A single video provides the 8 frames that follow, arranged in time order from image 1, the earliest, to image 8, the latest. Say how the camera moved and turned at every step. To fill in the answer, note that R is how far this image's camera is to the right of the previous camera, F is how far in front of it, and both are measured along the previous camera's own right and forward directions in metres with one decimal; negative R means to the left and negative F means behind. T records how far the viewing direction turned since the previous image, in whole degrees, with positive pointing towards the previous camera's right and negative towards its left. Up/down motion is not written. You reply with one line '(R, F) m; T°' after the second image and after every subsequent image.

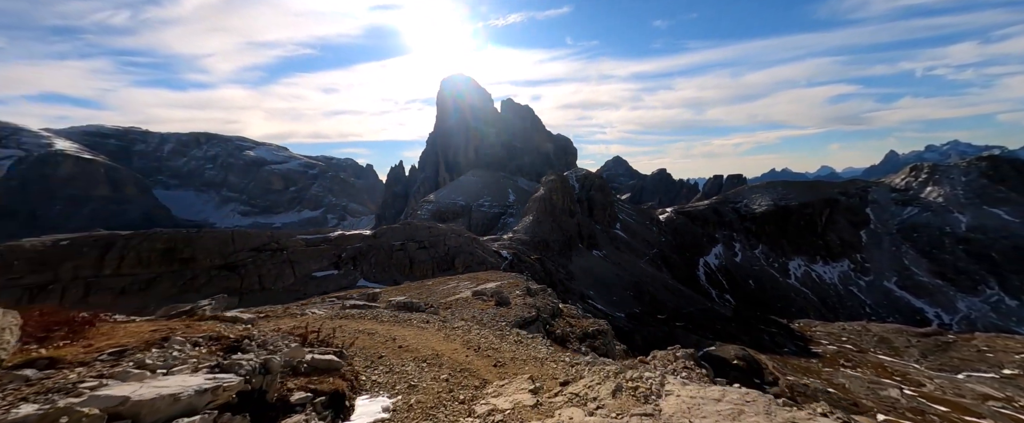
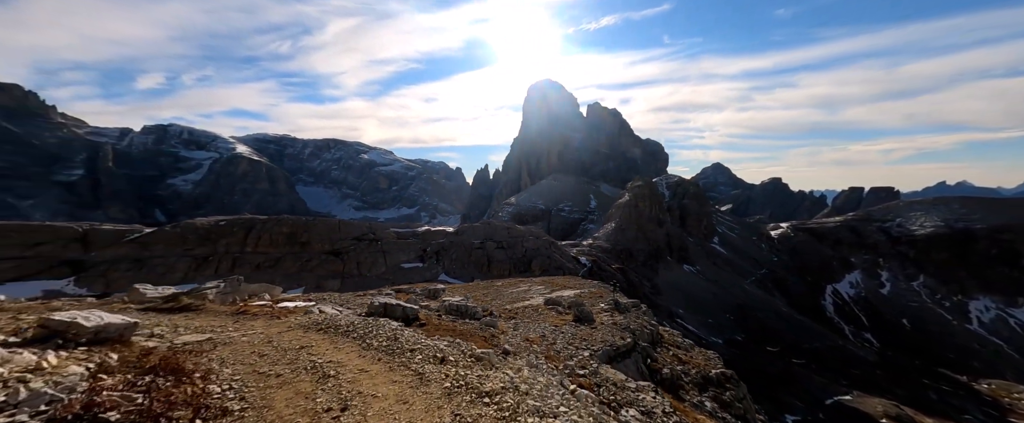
(-0.3, +3.9) m; -12°
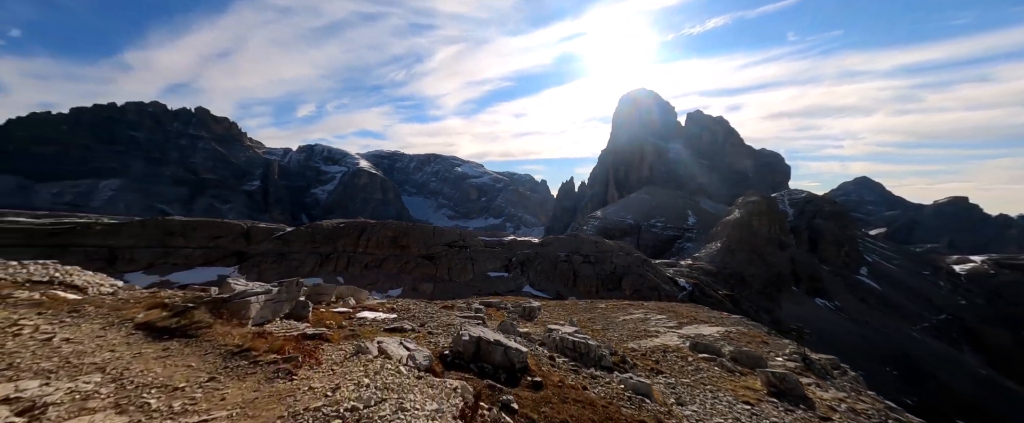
(-1.8, +3.2) m; -13°
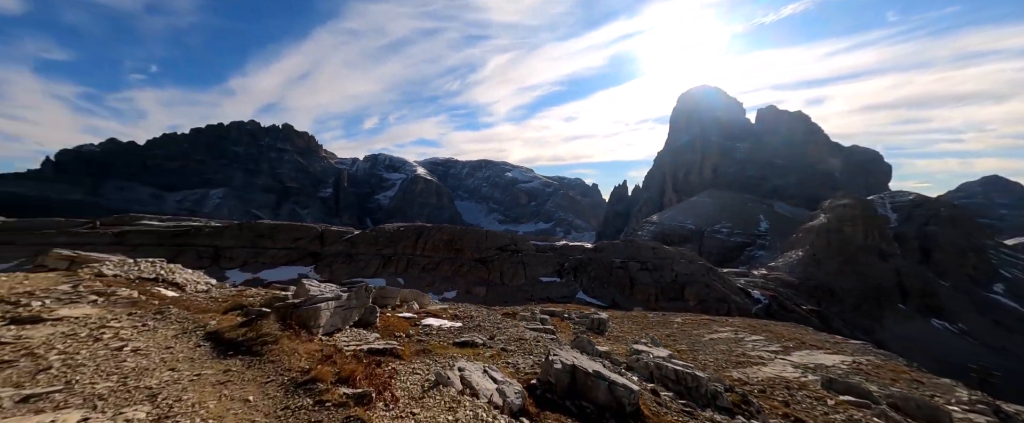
(-1.0, +1.6) m; -8°
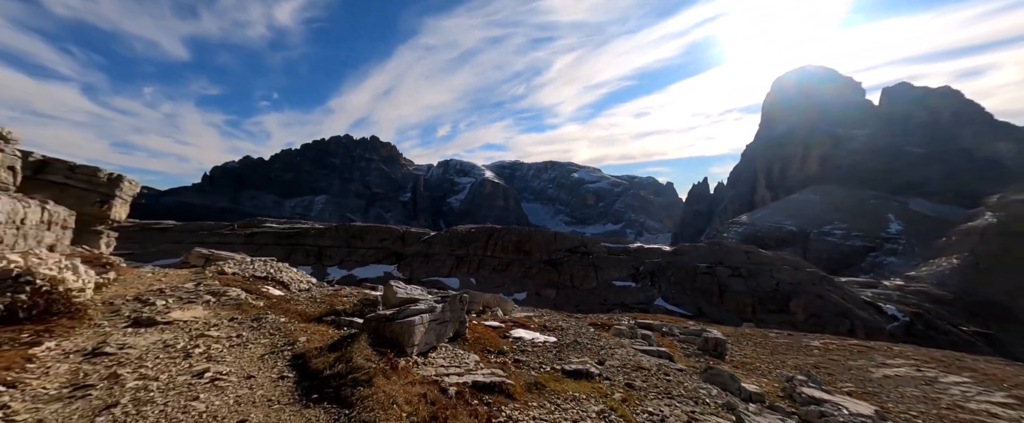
(-1.5, +2.3) m; -10°
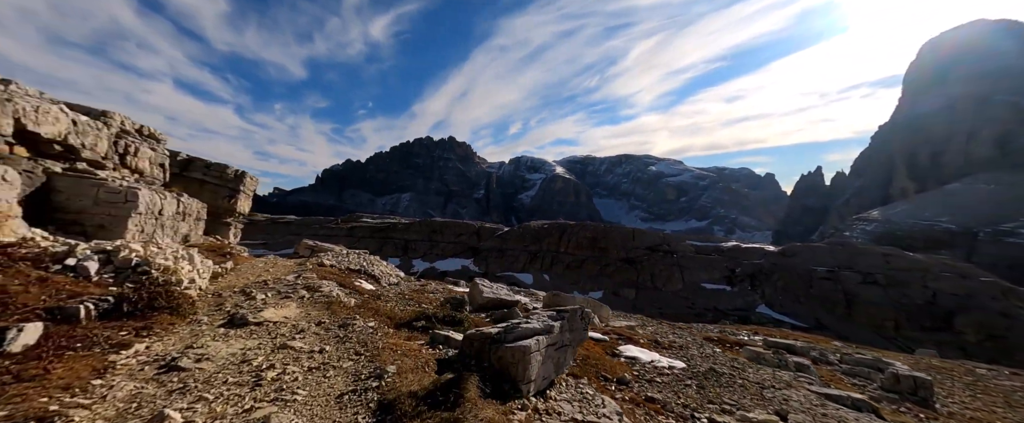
(-1.6, +3.0) m; -11°
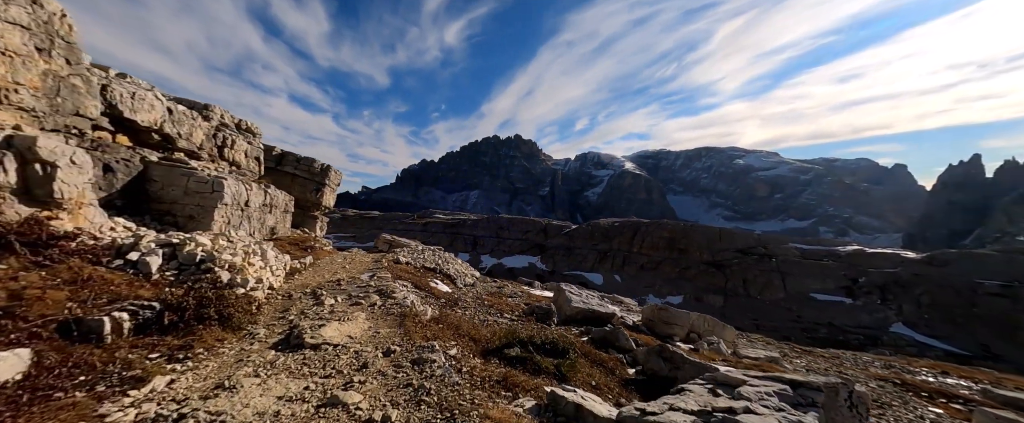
(-1.8, +4.0) m; -10°
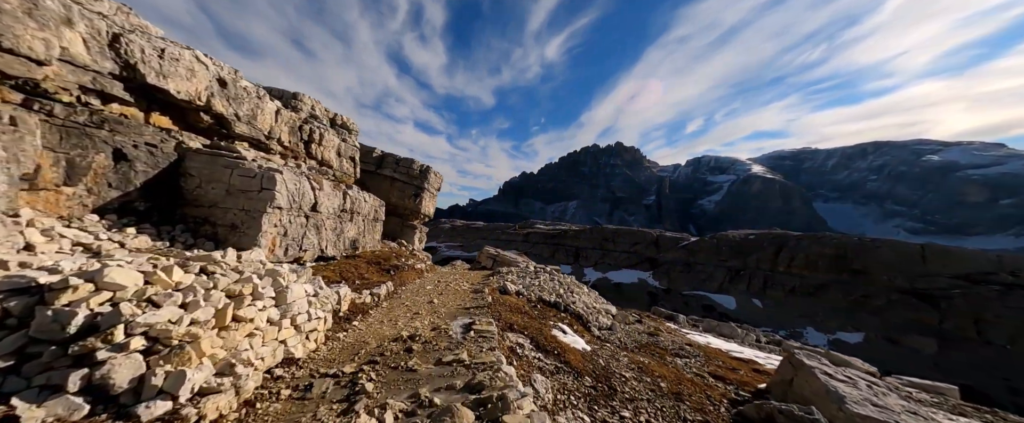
(-3.3, +10.1) m; -15°
